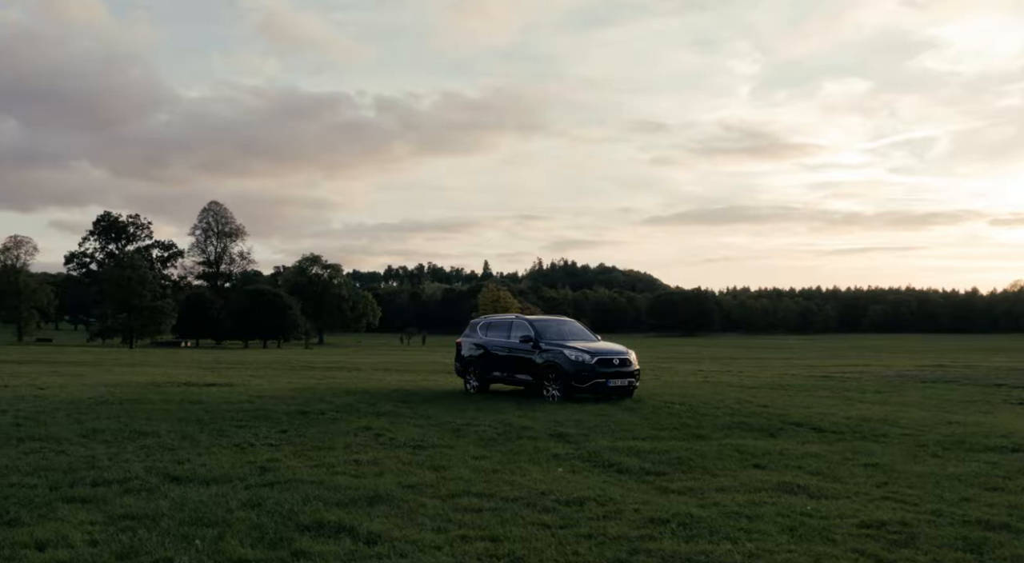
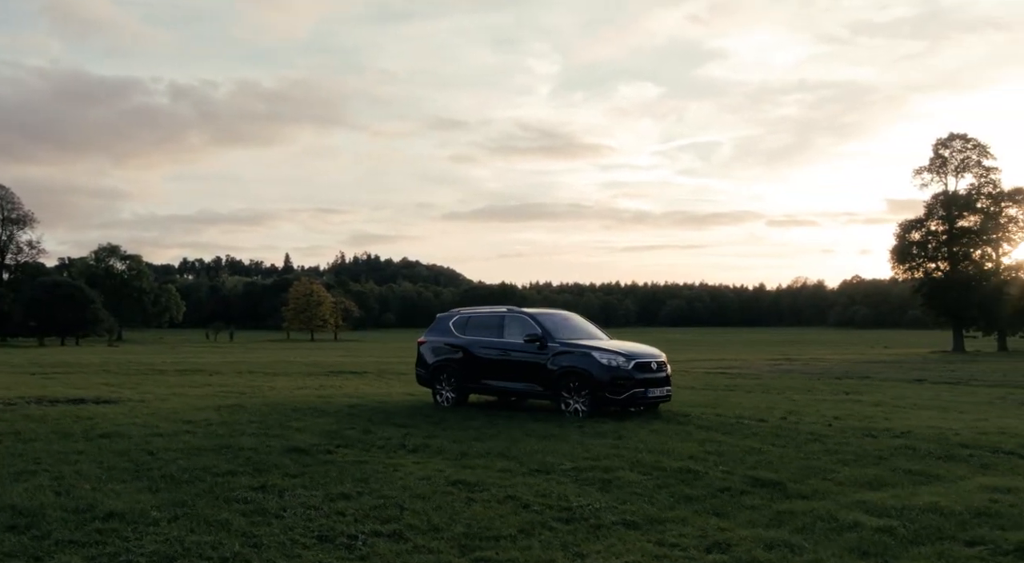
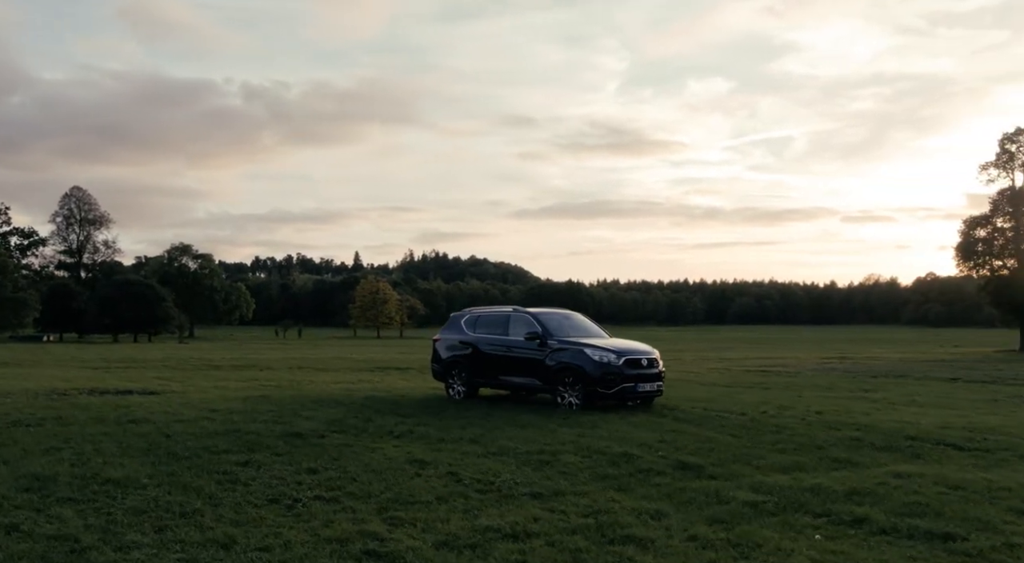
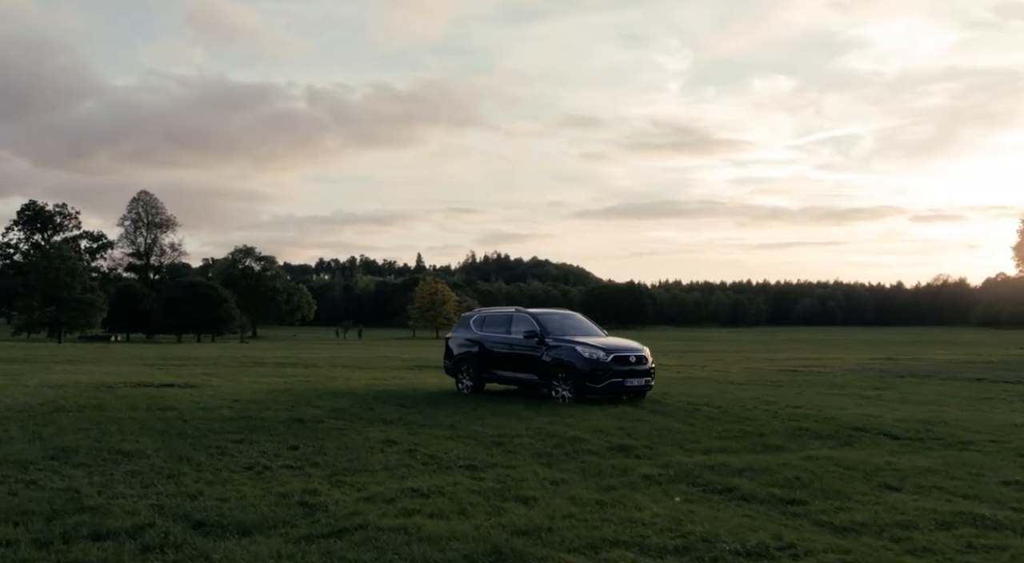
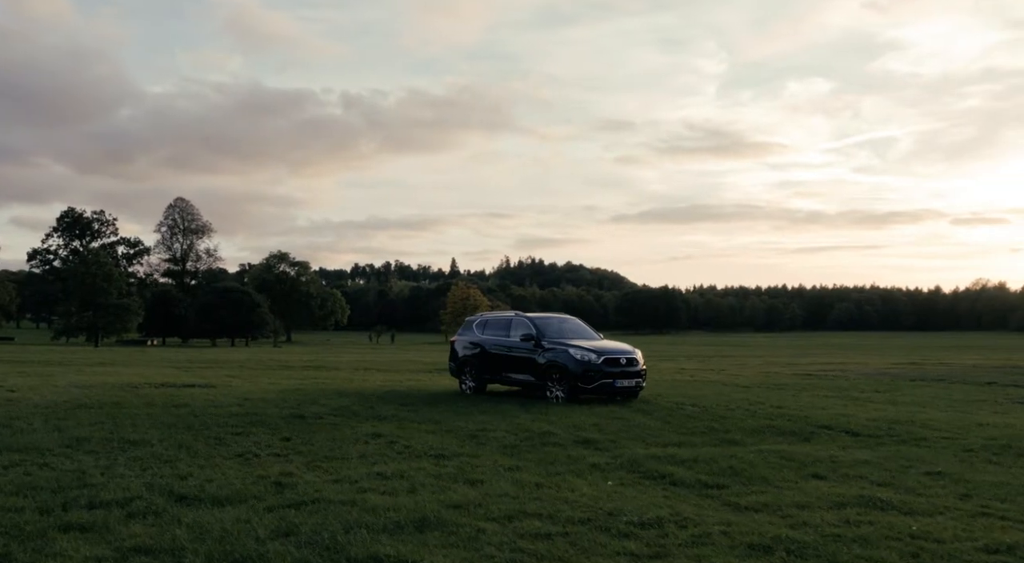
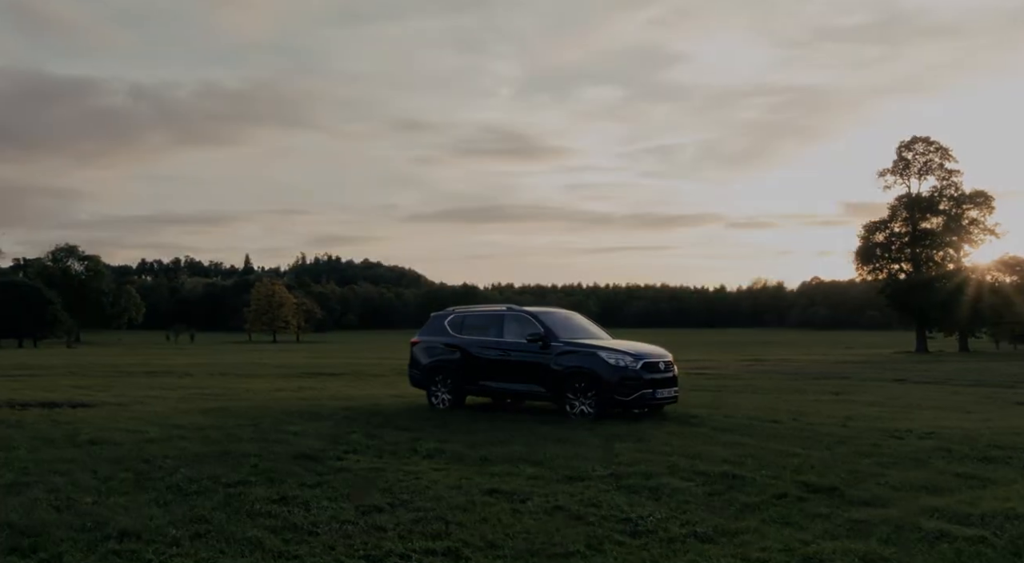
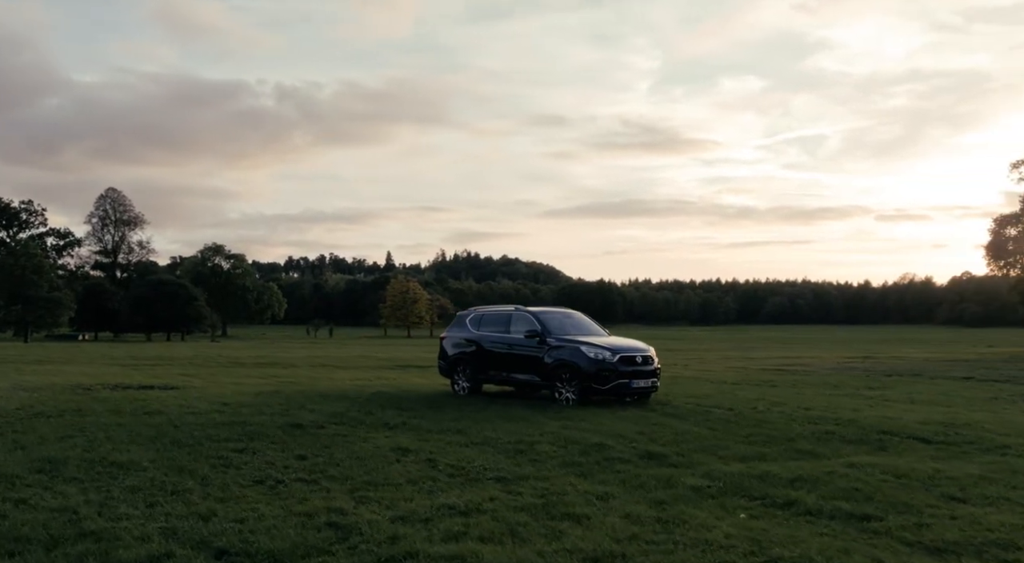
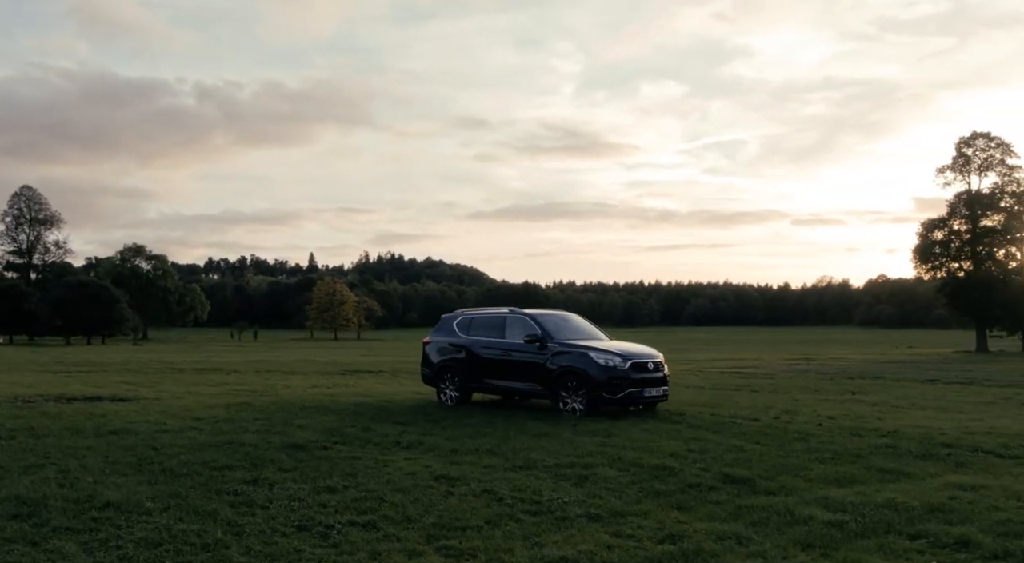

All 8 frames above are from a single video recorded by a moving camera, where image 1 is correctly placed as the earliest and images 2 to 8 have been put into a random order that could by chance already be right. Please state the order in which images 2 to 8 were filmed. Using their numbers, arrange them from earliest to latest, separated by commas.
5, 4, 7, 3, 8, 2, 6
